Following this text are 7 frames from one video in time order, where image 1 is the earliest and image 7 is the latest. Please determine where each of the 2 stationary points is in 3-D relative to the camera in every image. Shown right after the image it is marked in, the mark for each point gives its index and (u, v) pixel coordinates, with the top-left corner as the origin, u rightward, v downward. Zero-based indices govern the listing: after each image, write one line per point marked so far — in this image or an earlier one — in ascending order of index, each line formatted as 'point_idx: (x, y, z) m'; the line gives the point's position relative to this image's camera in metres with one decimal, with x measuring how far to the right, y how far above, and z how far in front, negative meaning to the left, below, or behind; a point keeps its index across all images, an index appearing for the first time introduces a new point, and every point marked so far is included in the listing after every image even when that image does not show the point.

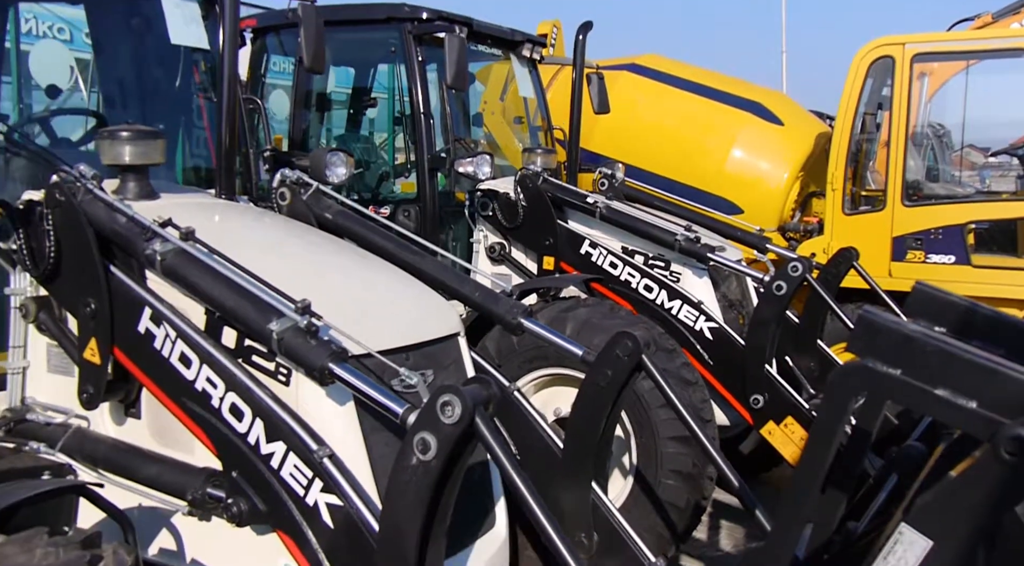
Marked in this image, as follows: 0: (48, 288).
0: (-1.2, 0.0, +2.1) m
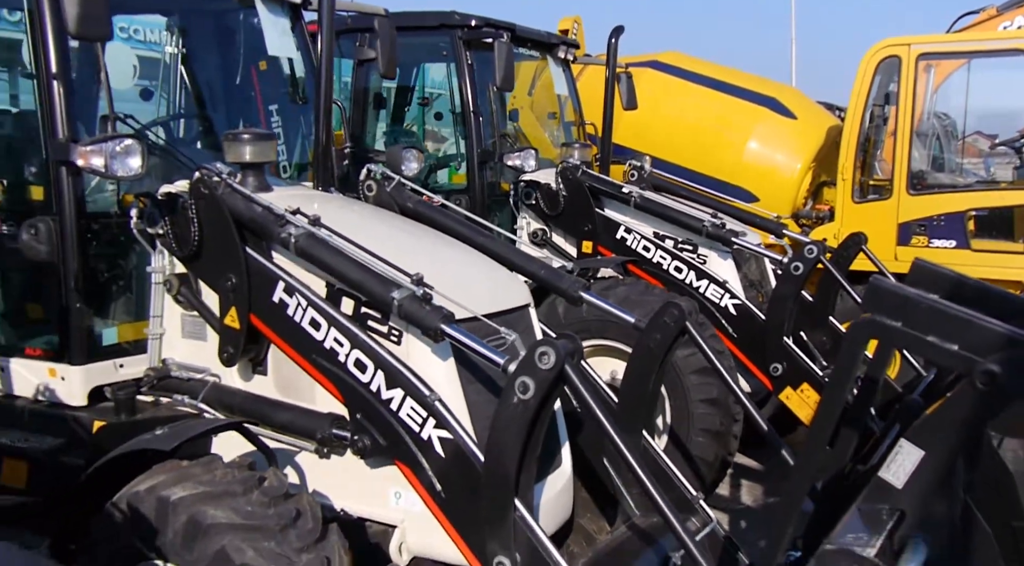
0: (-1.0, +0.1, +2.6) m
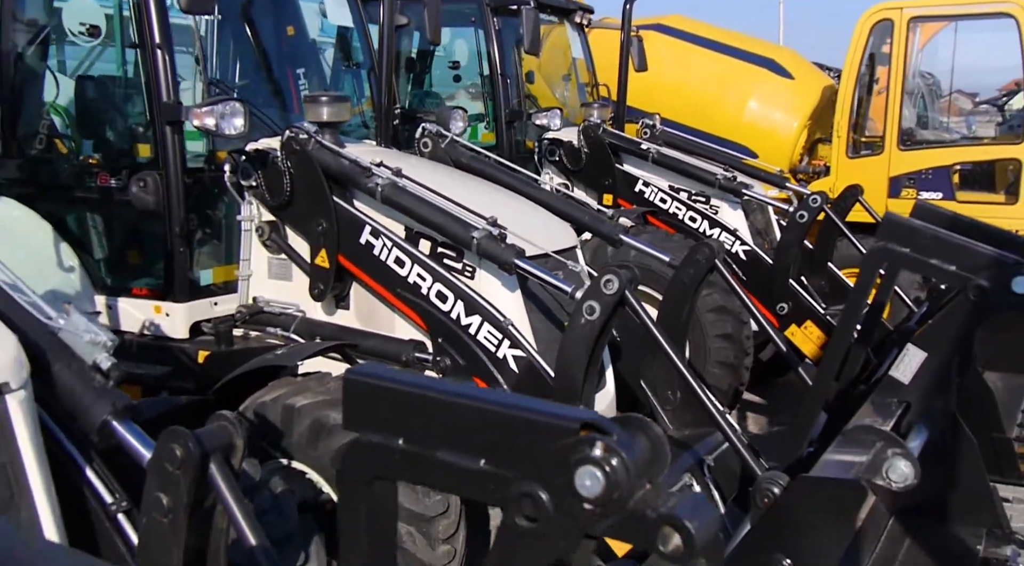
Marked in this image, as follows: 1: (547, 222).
0: (-0.8, +0.3, +2.9) m
1: (+0.1, +0.2, +2.9) m
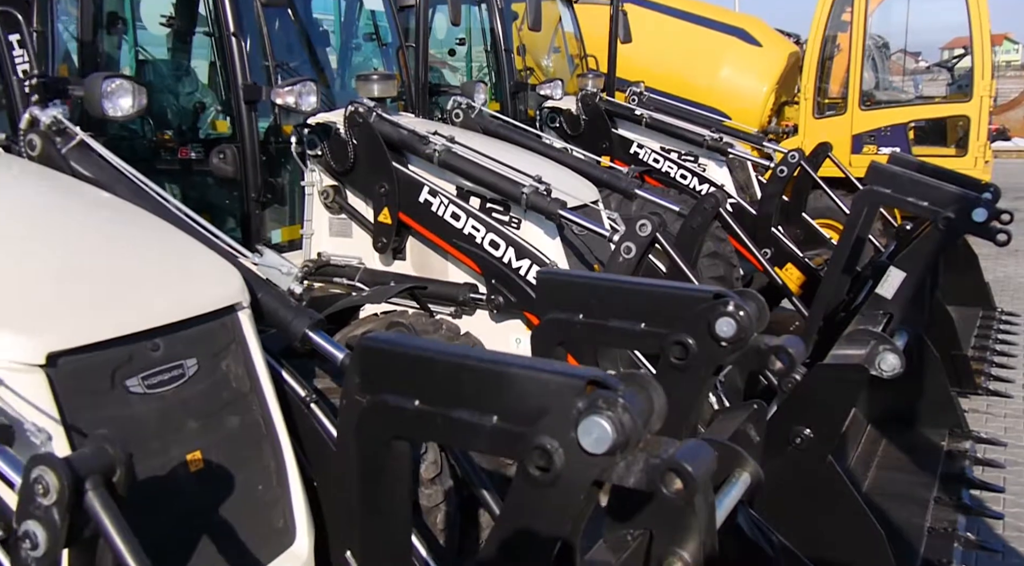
0: (-0.7, +0.4, +3.3) m
1: (+0.3, +0.4, +3.4) m
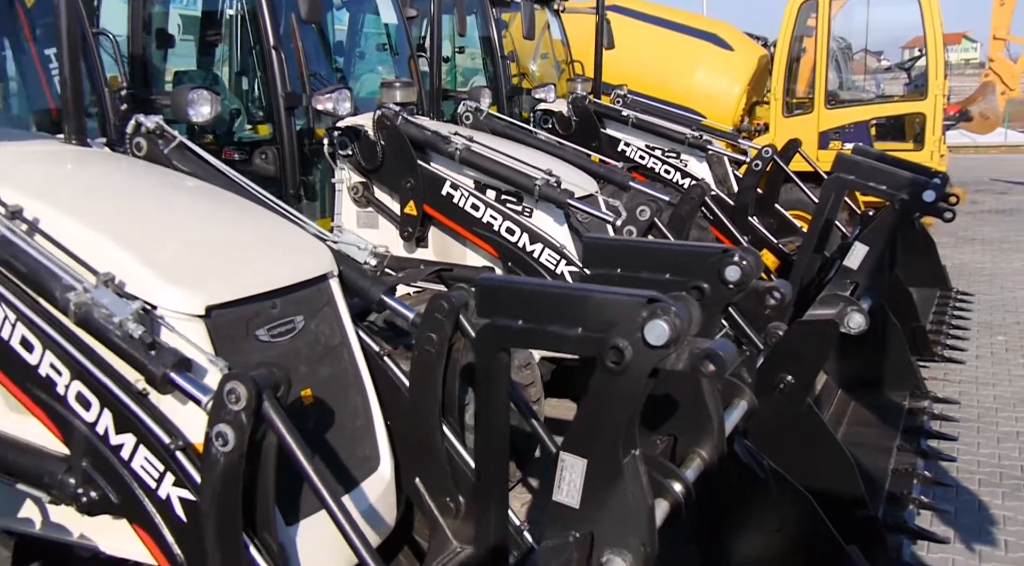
0: (-0.6, +0.5, +3.7) m
1: (+0.3, +0.5, +3.8) m
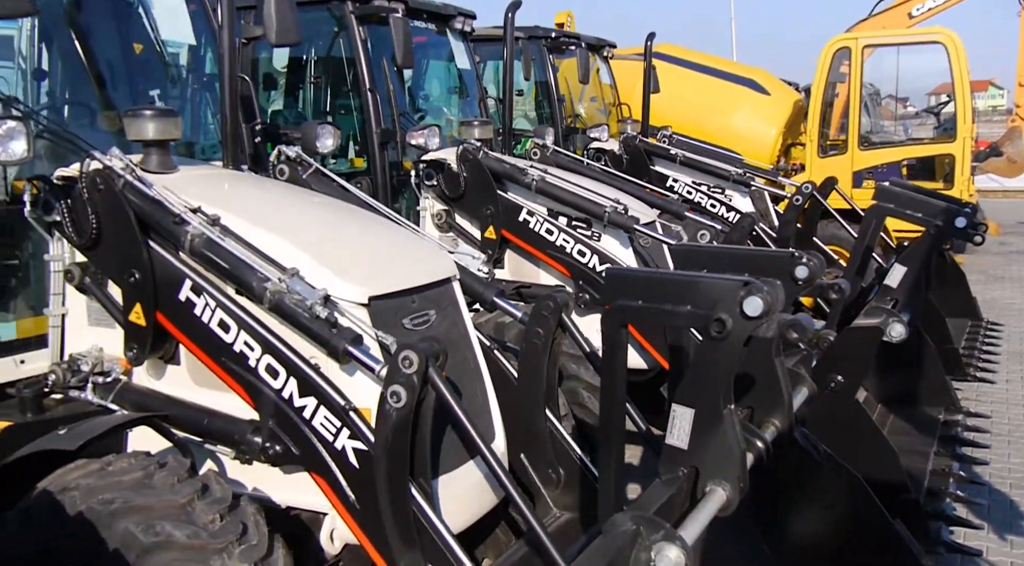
0: (-0.3, +0.4, +4.1) m
1: (+0.7, +0.4, +4.2) m
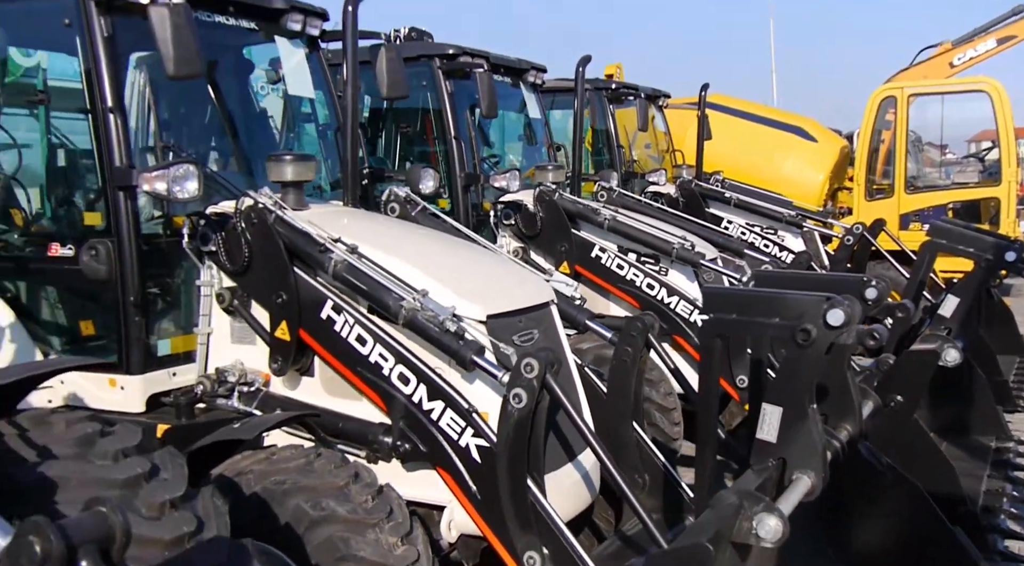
0: (+0.1, +0.2, +4.5) m
1: (+1.1, +0.2, +4.5) m
